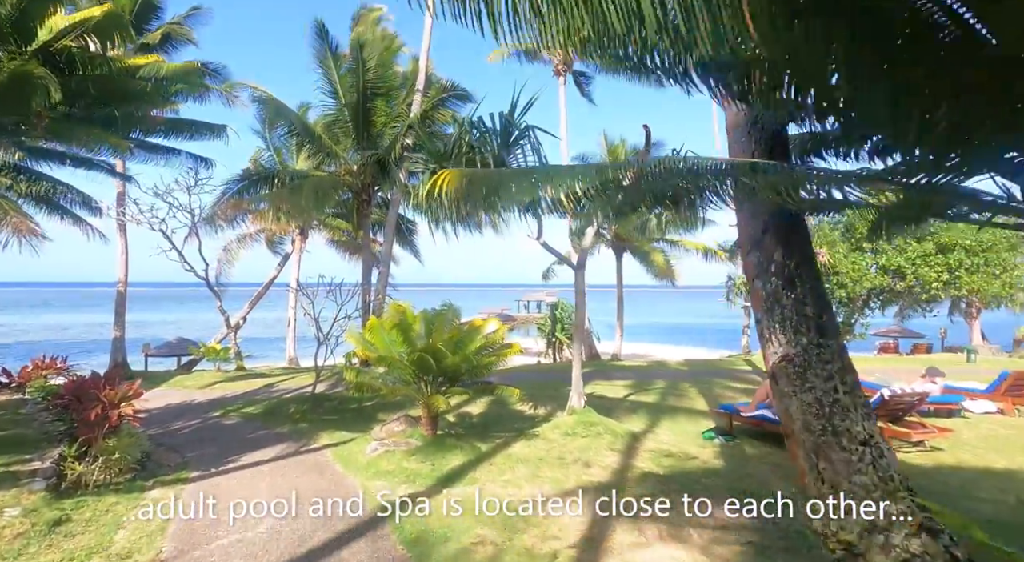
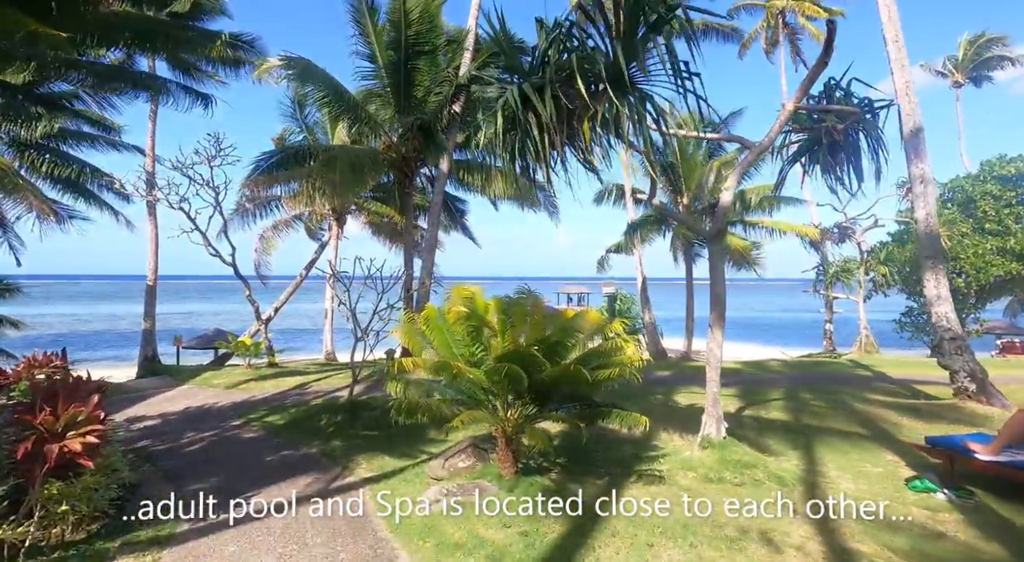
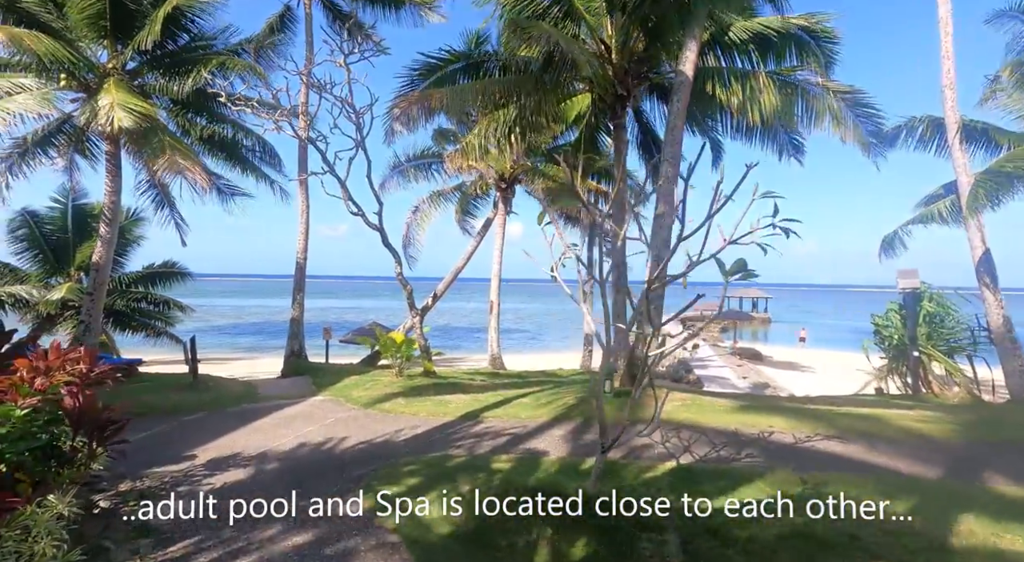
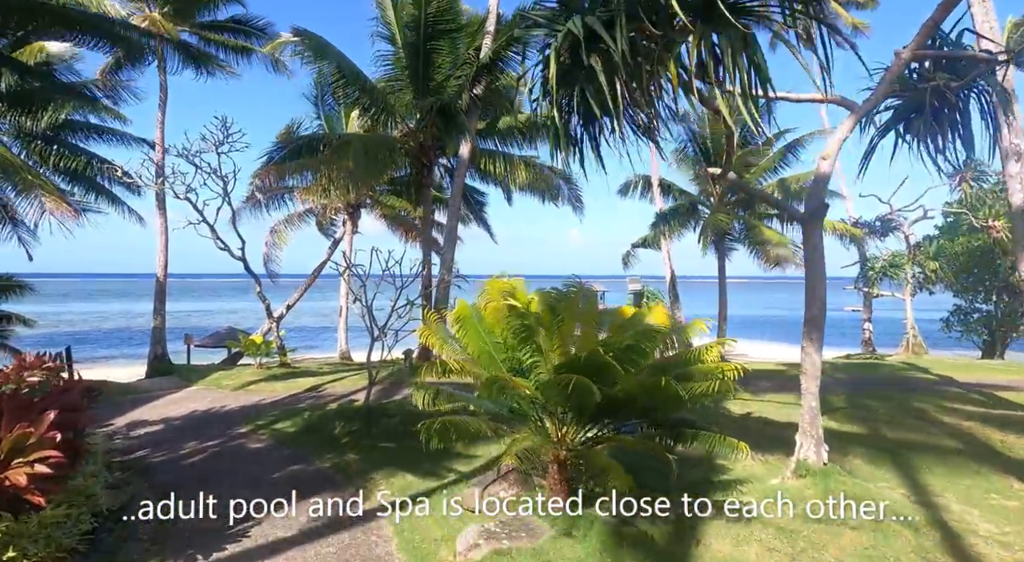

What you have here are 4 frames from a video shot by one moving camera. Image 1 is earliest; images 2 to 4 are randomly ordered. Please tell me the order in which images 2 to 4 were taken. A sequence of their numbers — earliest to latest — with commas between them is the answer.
2, 4, 3
